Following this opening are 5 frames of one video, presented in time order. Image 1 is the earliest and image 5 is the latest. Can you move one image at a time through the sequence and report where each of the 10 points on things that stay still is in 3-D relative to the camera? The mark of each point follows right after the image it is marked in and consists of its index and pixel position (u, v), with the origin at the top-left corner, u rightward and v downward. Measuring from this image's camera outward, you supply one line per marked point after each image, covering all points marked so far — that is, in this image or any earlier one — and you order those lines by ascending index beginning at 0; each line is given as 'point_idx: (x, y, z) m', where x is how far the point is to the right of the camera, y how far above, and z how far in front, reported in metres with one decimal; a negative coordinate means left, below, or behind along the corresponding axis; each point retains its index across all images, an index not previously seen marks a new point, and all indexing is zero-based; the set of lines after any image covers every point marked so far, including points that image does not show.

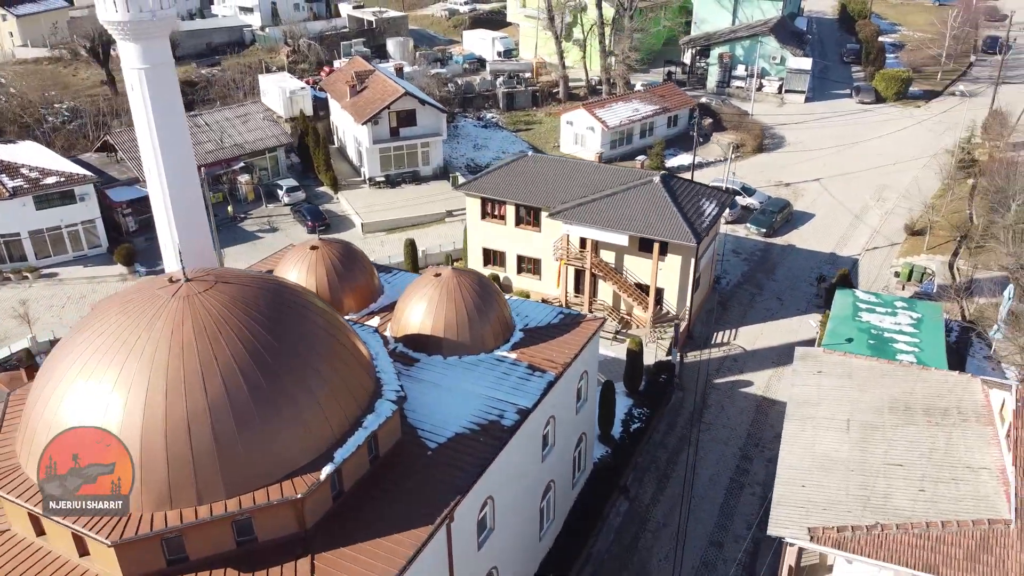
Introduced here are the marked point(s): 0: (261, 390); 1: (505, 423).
0: (-3.9, -1.6, +12.9) m
1: (-0.1, -2.6, +15.8) m
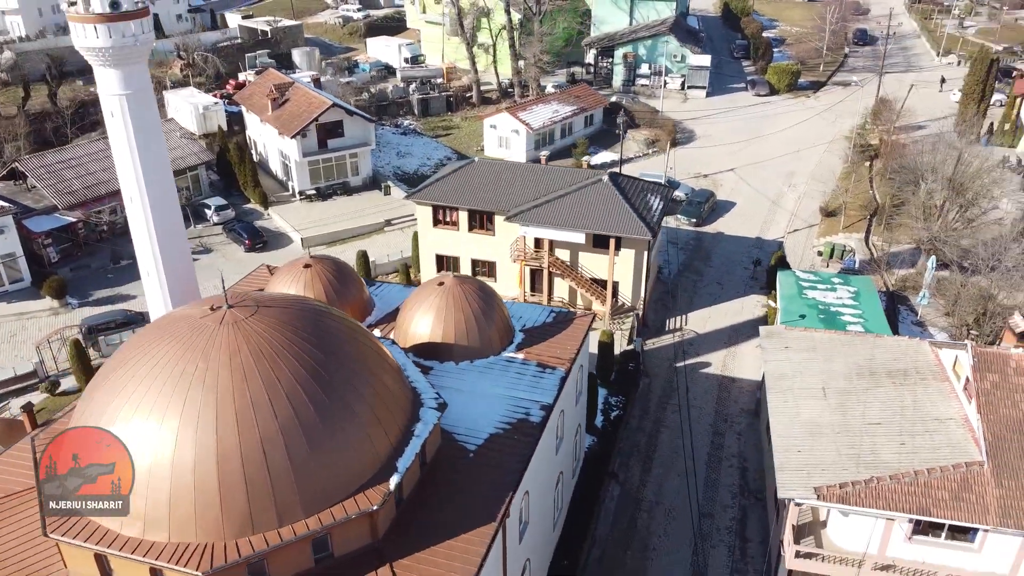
0: (-3.0, -1.9, +13.1) m
1: (+0.4, -2.7, +16.5) m
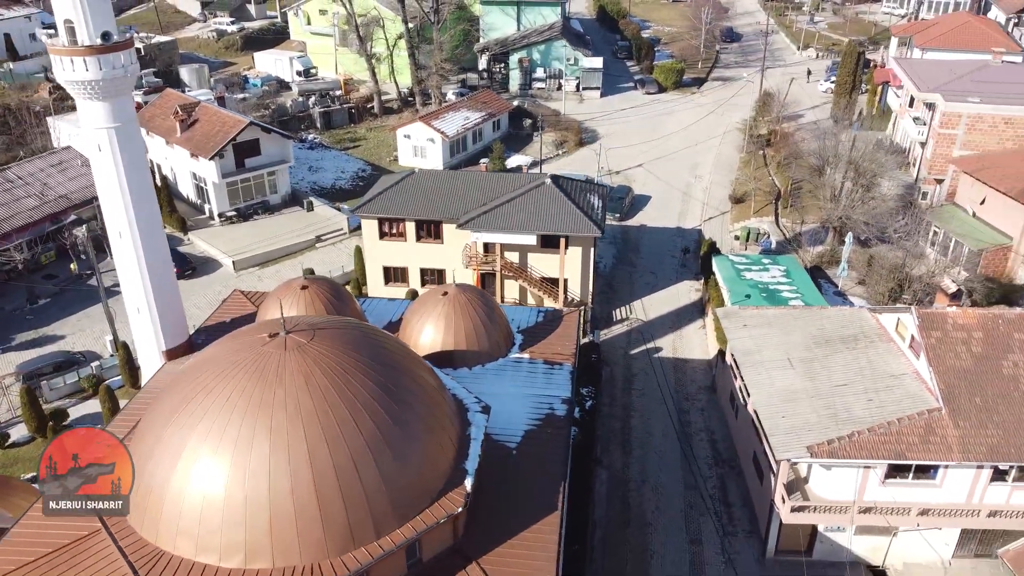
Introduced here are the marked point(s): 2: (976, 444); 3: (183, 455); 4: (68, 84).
0: (-1.9, -2.2, +13.6) m
1: (+1.0, -2.7, +17.5) m
2: (+10.8, -3.6, +18.7) m
3: (-5.1, -2.7, +12.8) m
4: (-9.1, +4.2, +16.6) m
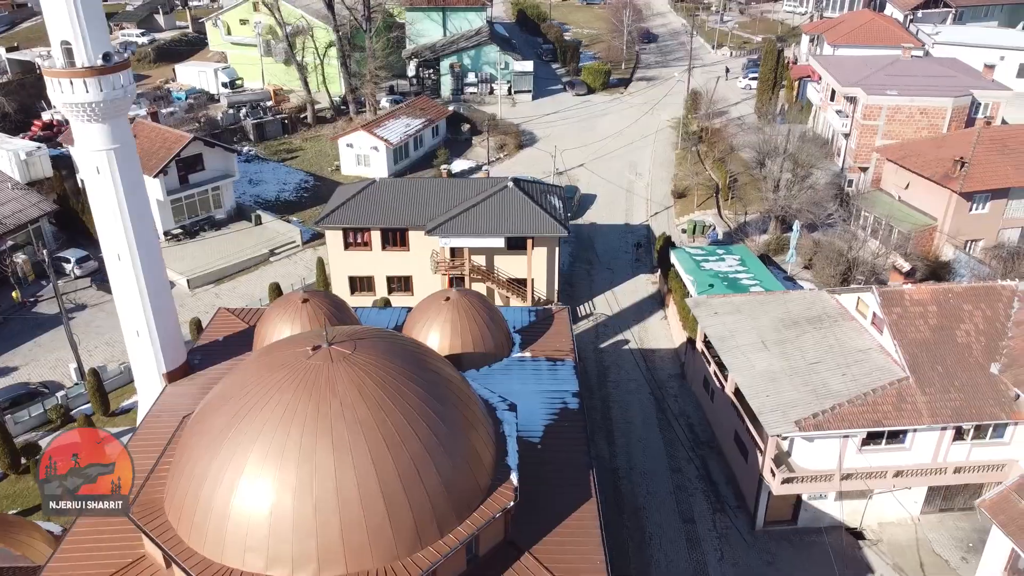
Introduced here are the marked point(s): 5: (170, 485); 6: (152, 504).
0: (-1.1, -2.3, +14.1) m
1: (+1.4, -2.7, +18.3) m
2: (+11.0, -3.0, +20.6) m
3: (-4.2, -3.0, +12.9) m
4: (-9.0, +3.6, +16.3) m
5: (-5.9, -3.4, +14.0) m
6: (-6.2, -3.8, +14.1) m
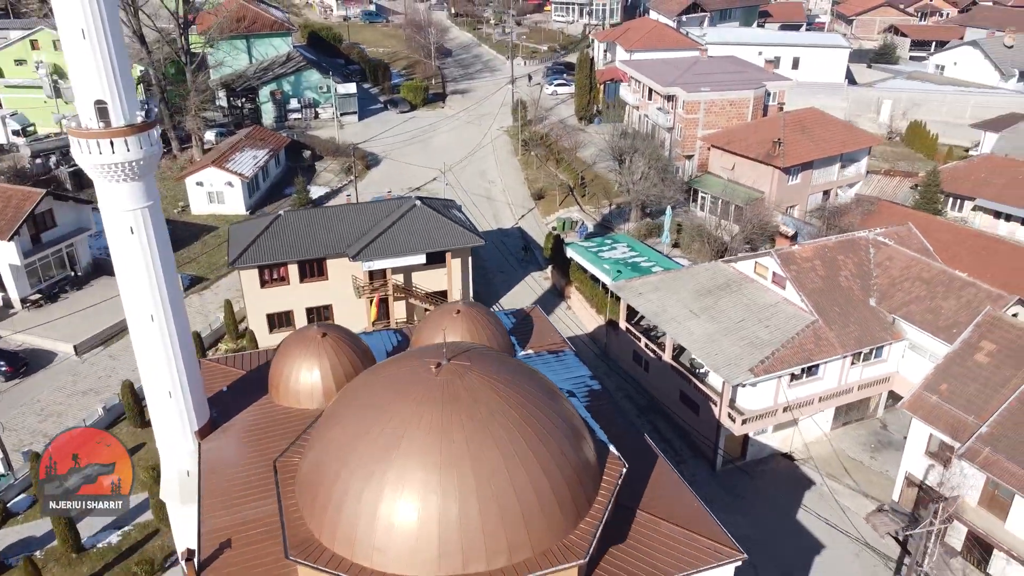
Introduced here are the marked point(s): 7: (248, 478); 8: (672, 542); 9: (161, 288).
0: (+1.0, -2.4, +15.8) m
1: (+2.2, -2.6, +20.6) m
2: (+10.6, -1.6, +25.6) m
3: (-1.5, -3.4, +13.8) m
4: (-8.0, +2.3, +15.6) m
5: (-3.3, -4.2, +14.4) m
6: (-3.6, -4.5, +14.4) m
7: (-5.8, -4.1, +17.7) m
8: (+3.2, -5.0, +15.7) m
9: (-7.4, 0.0, +17.0) m
